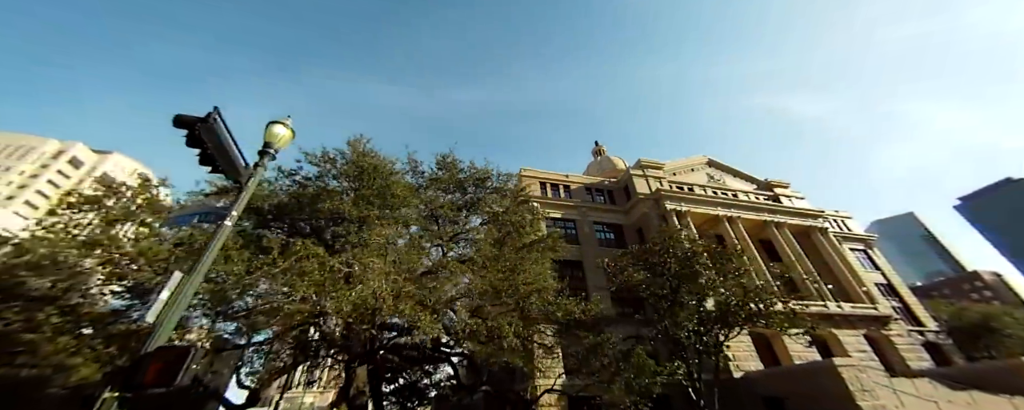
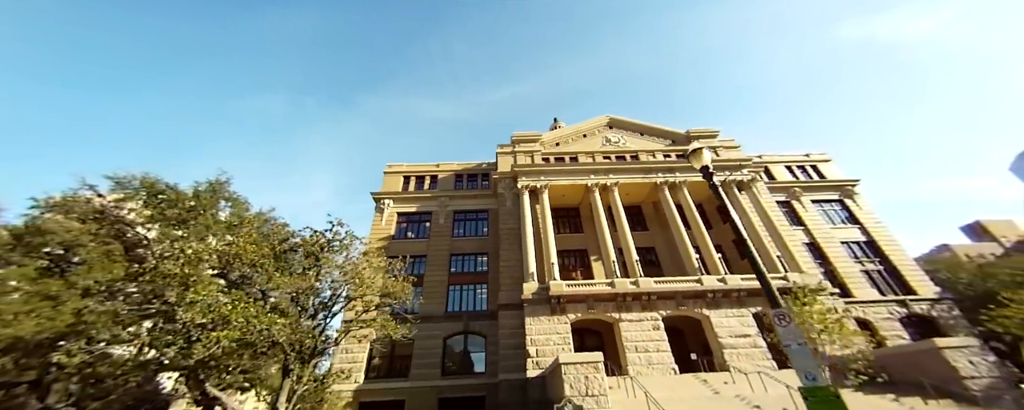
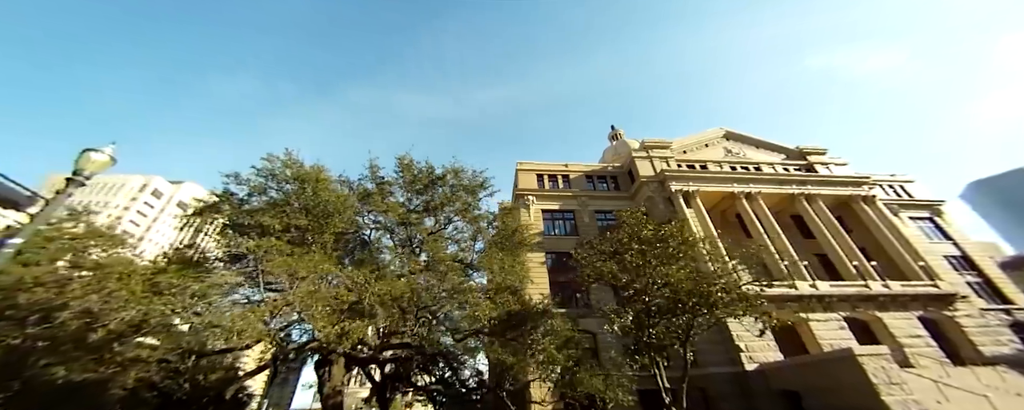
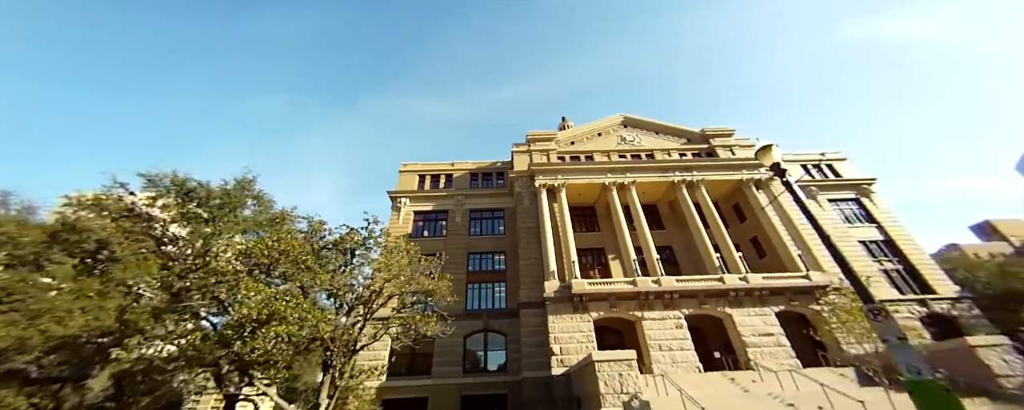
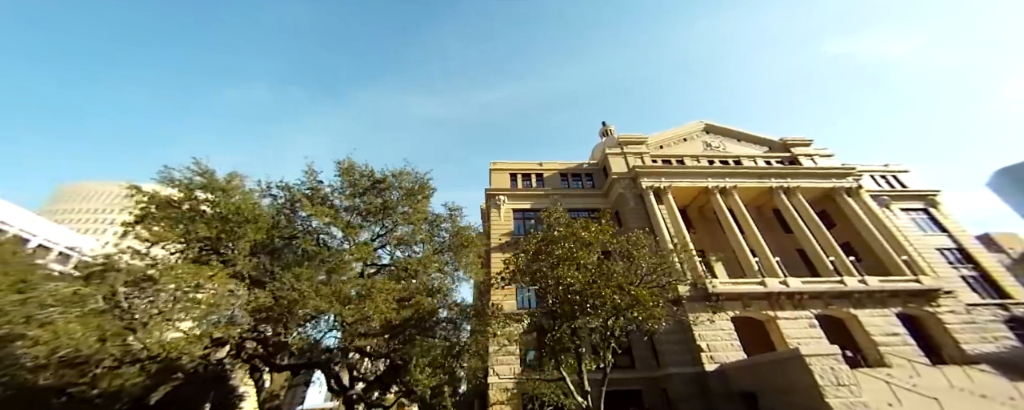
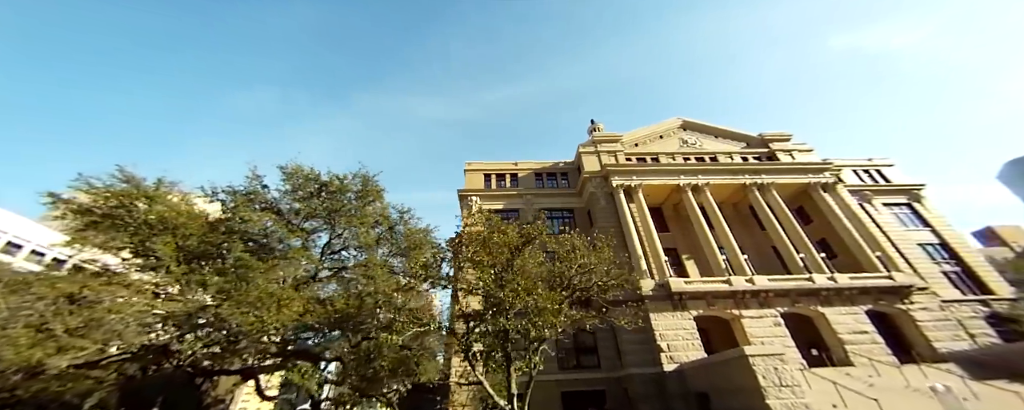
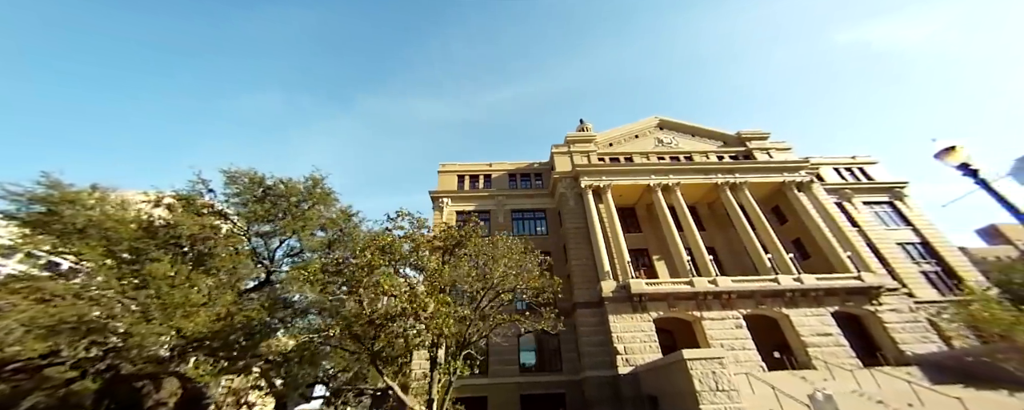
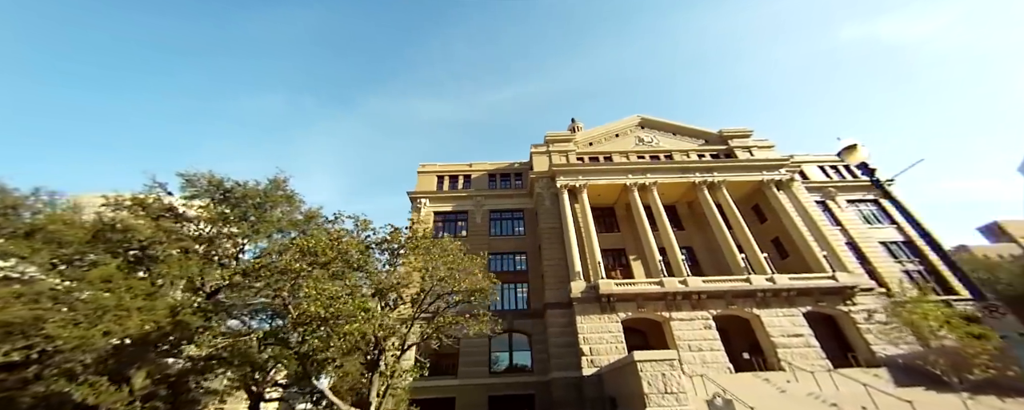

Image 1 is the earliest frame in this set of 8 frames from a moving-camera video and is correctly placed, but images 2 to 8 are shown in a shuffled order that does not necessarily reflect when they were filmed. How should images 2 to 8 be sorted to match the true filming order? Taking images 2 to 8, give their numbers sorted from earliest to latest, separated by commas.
3, 5, 6, 7, 8, 4, 2
